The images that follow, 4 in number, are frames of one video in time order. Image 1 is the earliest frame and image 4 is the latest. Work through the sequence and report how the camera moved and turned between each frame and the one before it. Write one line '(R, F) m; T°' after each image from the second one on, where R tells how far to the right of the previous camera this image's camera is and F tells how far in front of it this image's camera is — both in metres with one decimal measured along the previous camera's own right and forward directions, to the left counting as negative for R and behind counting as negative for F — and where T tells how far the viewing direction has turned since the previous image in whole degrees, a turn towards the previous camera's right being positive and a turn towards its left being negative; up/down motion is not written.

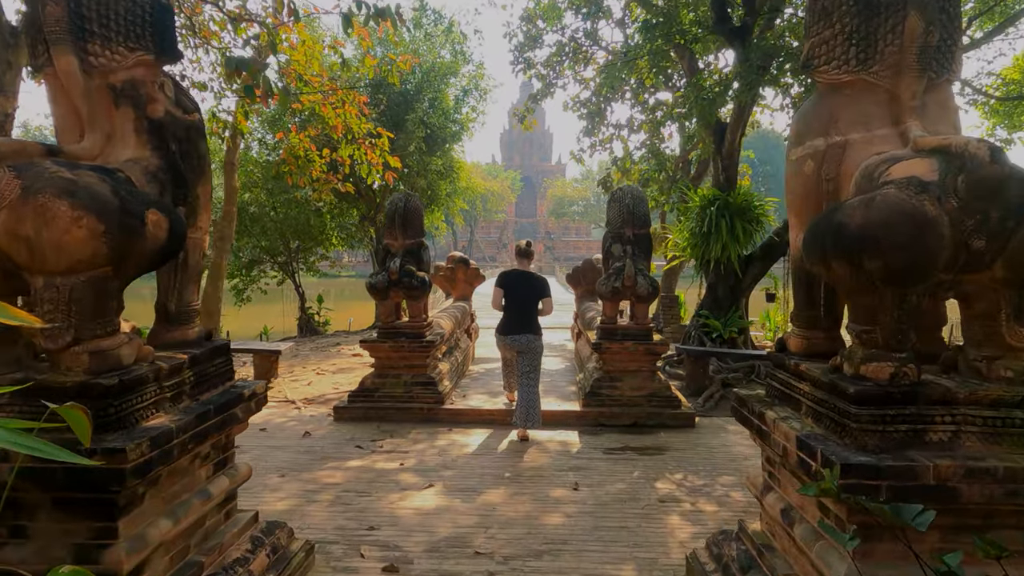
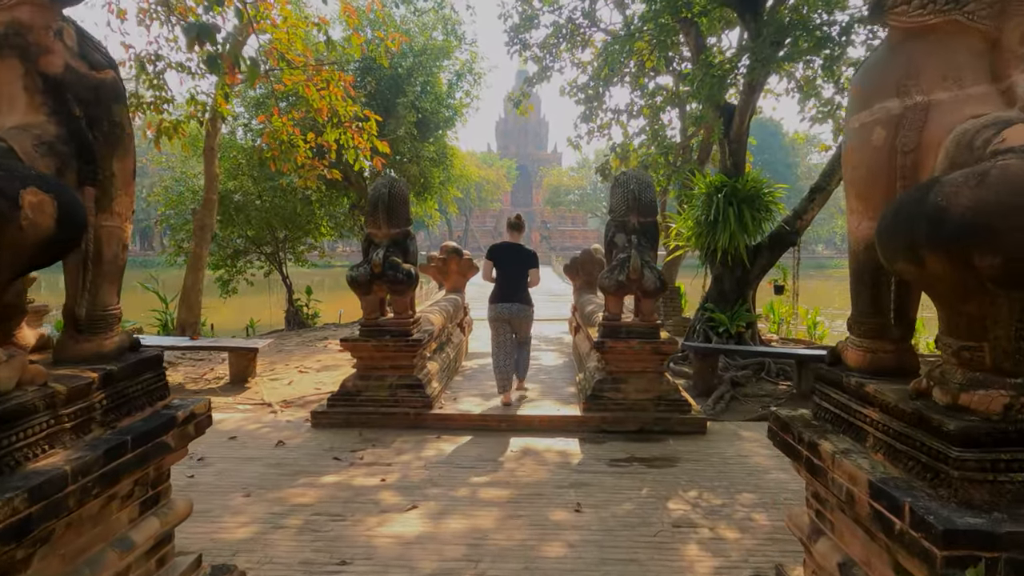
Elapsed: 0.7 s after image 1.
(0.0, +0.4) m; 0°
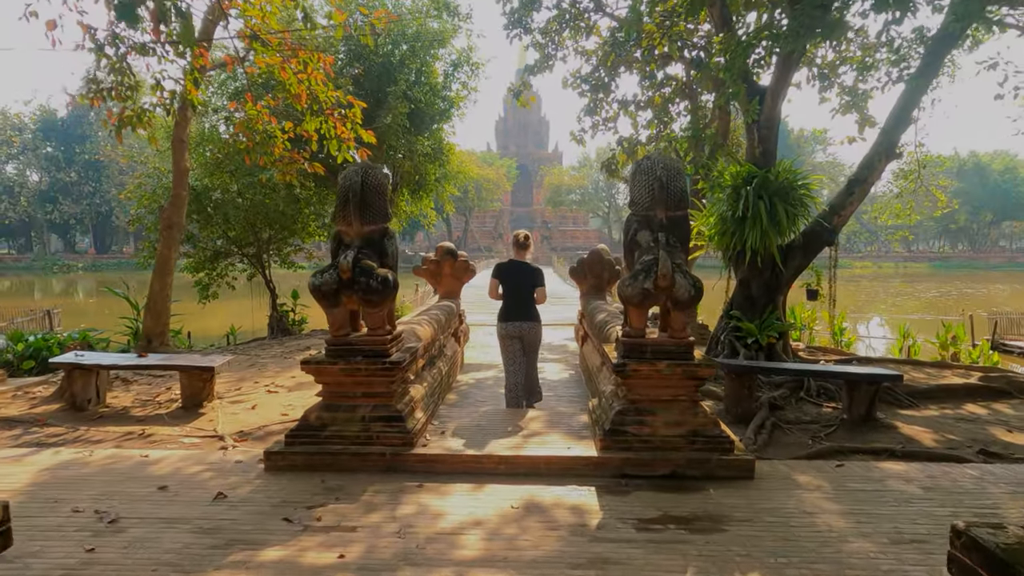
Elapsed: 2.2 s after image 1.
(0.0, +0.9) m; 0°
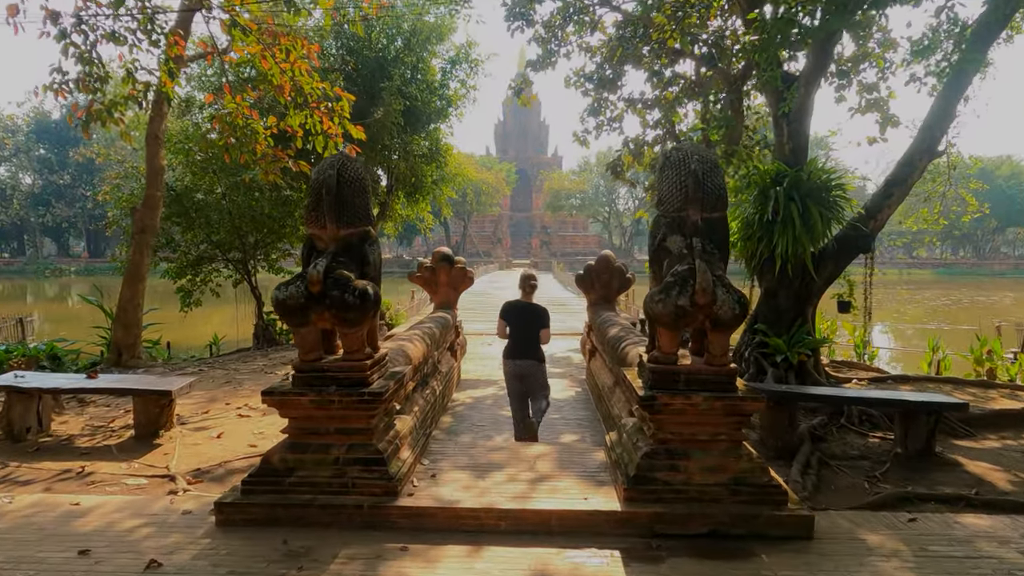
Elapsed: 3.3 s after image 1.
(0.0, +0.7) m; 0°
